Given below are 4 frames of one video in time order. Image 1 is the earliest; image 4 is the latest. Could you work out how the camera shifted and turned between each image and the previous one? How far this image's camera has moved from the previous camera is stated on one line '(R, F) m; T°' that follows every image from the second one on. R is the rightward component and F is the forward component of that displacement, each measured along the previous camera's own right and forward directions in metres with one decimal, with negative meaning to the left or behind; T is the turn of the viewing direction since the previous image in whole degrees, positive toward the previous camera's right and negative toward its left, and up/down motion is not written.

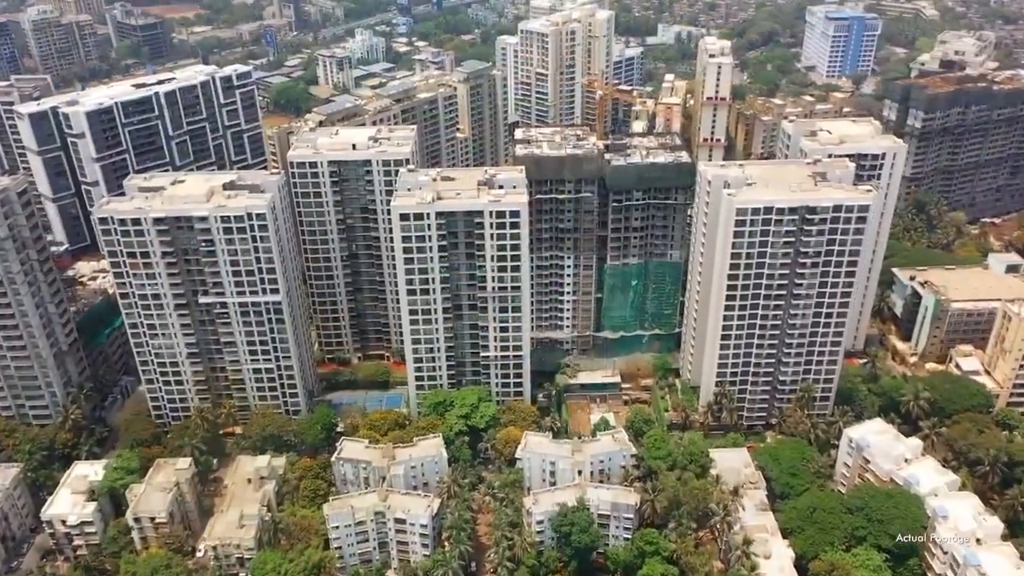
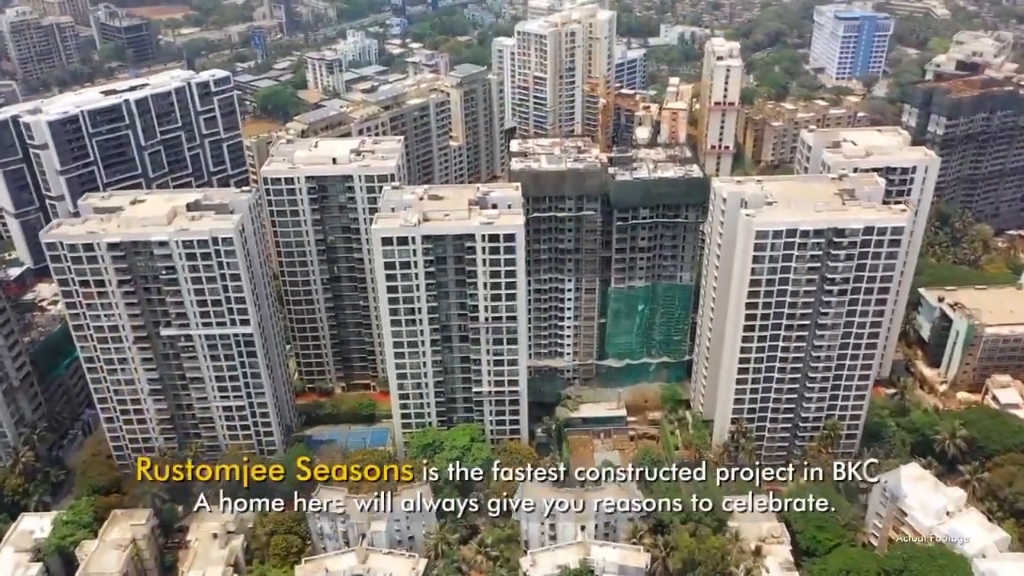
(+0.5, +9.3) m; 0°
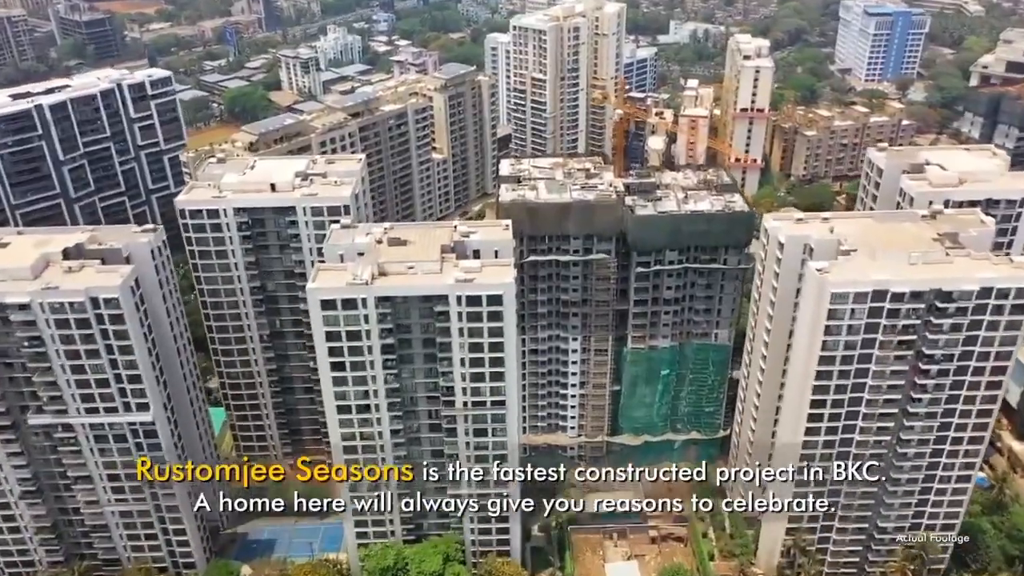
(+1.0, +22.1) m; 0°
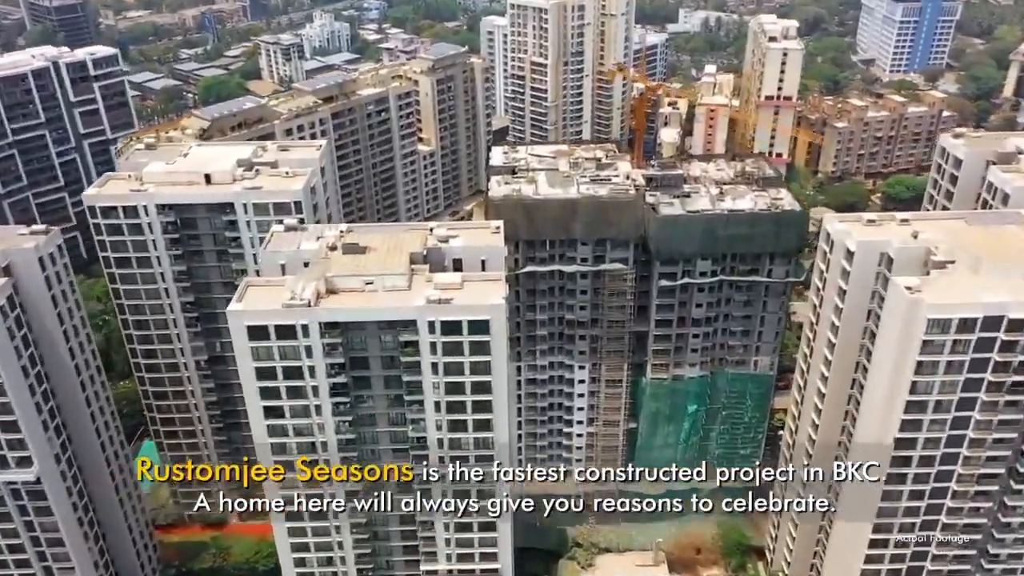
(+0.6, +15.2) m; 0°
